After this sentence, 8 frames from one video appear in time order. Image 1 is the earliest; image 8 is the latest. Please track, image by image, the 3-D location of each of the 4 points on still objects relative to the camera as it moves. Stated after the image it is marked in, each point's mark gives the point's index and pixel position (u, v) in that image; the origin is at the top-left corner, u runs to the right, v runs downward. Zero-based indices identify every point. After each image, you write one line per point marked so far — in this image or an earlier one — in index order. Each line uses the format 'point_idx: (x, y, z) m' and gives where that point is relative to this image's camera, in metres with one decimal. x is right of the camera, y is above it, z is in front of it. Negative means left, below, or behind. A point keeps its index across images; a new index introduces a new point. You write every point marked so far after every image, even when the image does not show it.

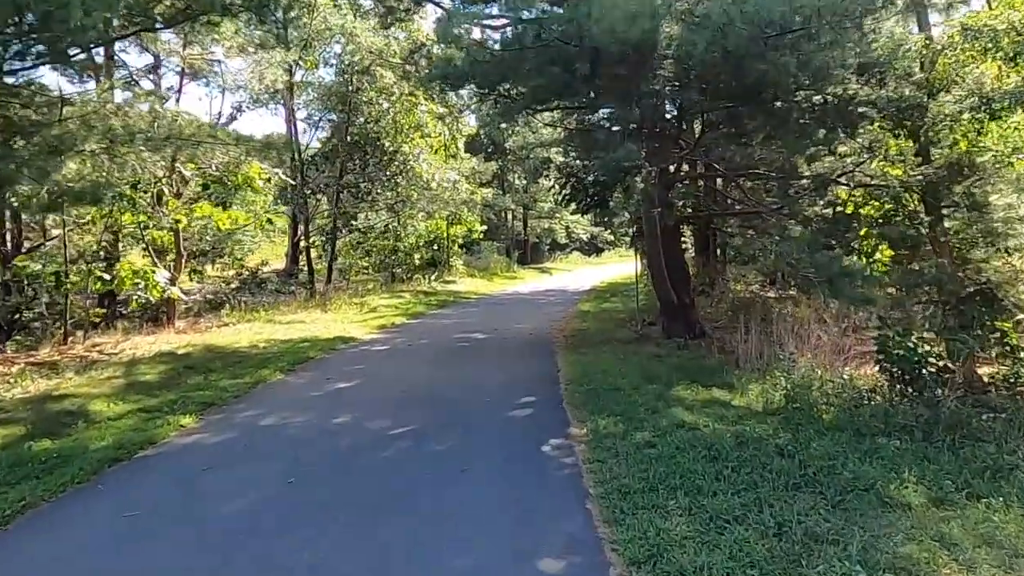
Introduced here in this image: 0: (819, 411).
0: (+2.7, -1.1, +6.6) m
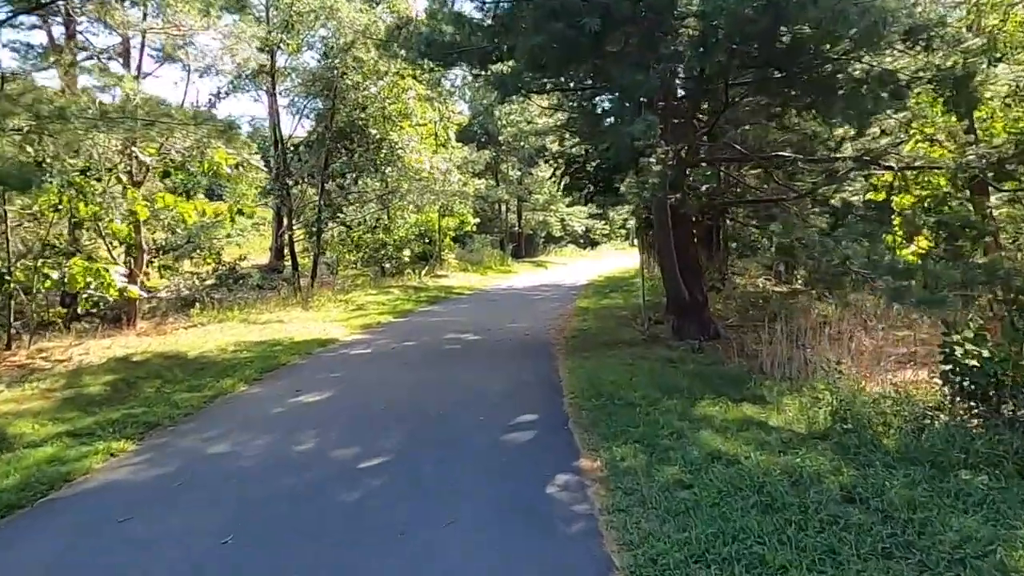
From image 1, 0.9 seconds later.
0: (+2.7, -1.1, +5.5) m
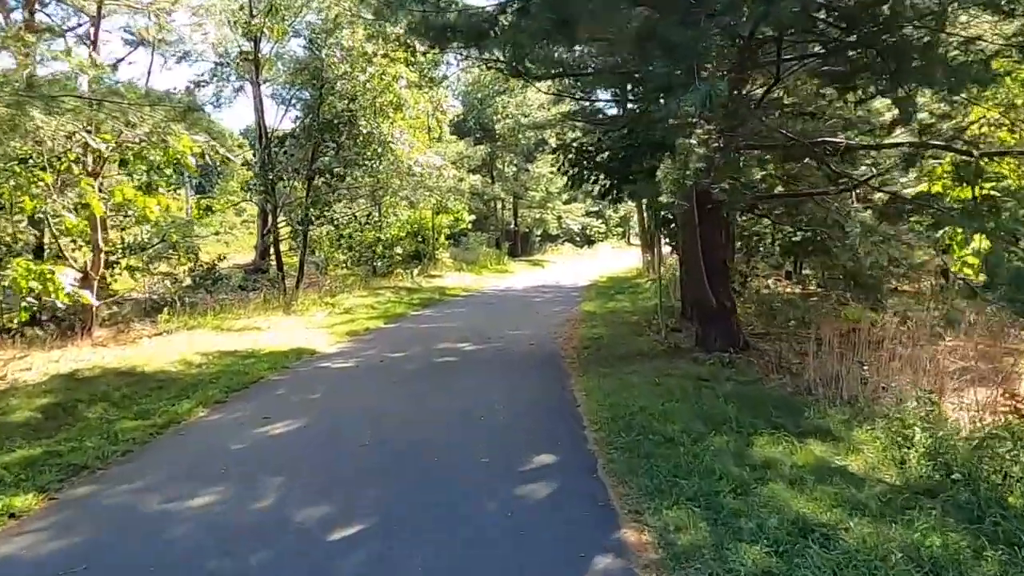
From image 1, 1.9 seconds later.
0: (+2.8, -1.2, +4.3) m
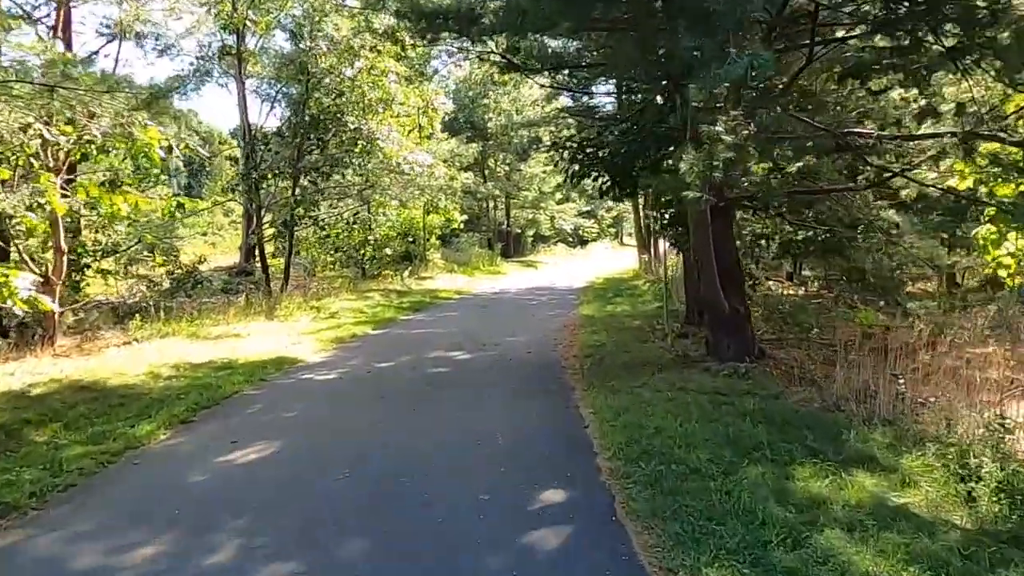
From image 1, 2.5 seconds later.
0: (+2.8, -1.2, +3.6) m
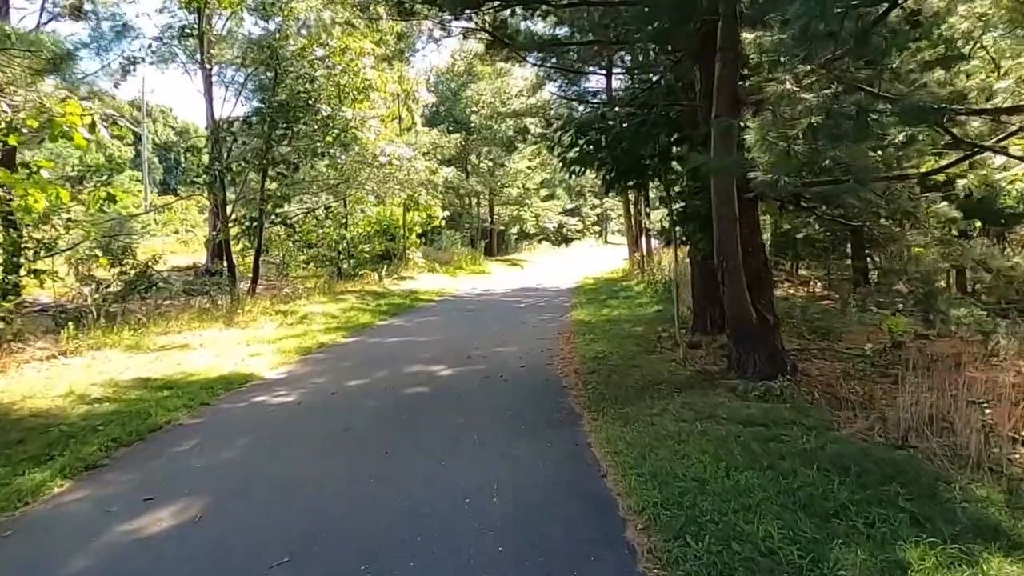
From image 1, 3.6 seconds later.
0: (+2.9, -1.3, +2.3) m
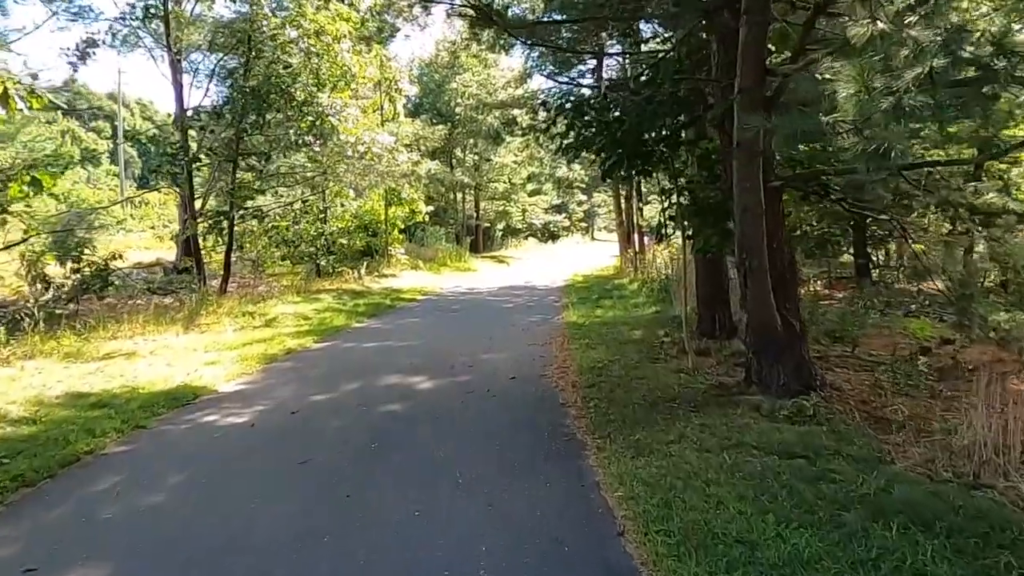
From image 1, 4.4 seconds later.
0: (+2.9, -1.3, +1.4) m
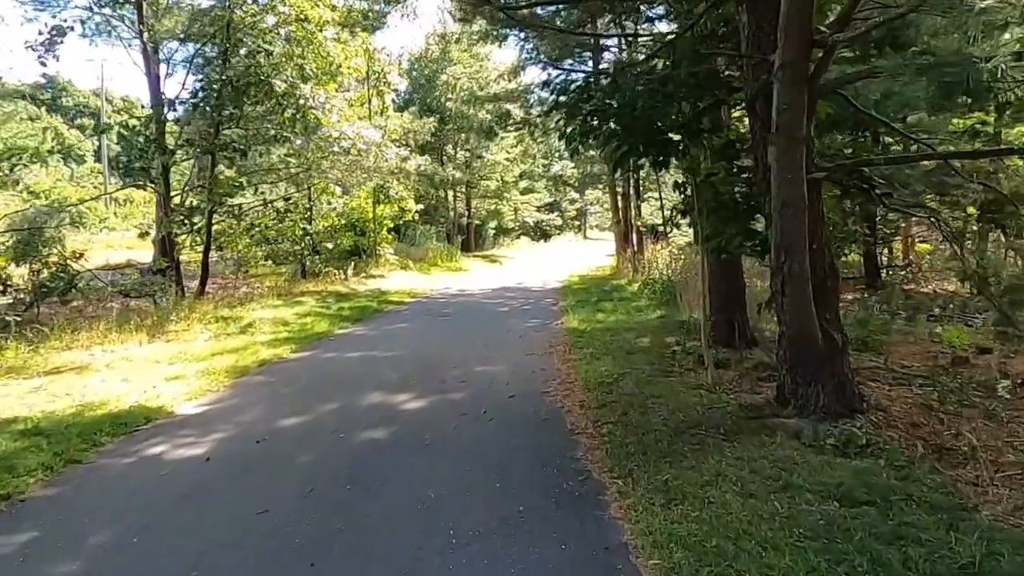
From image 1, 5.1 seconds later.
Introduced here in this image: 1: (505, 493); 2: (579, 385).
0: (+2.9, -1.4, +0.5) m
1: (+0.1, -1.3, +3.8) m
2: (+0.6, -0.9, +7.2) m
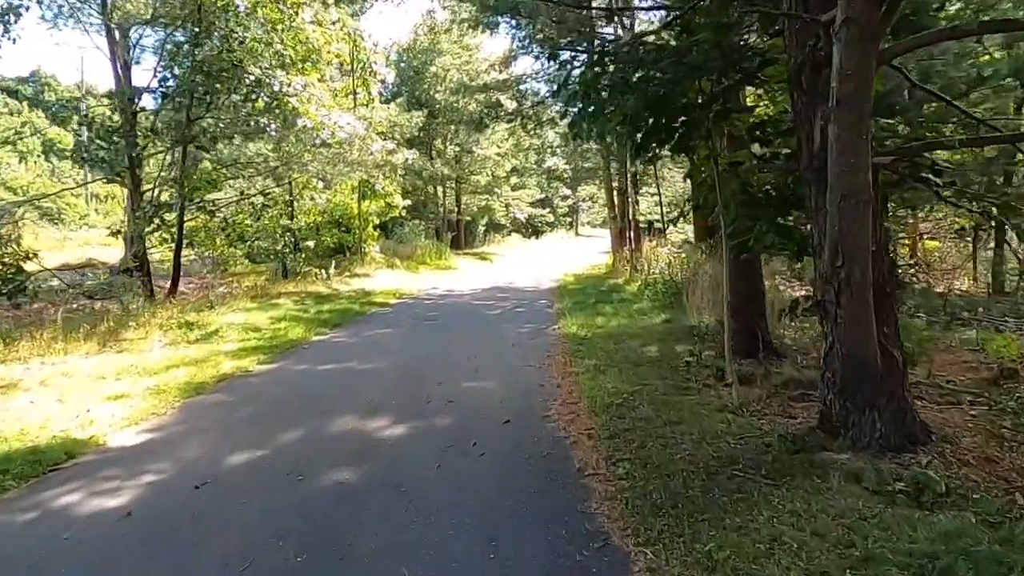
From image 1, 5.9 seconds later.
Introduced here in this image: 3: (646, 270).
0: (+3.0, -1.5, -0.4) m
1: (+0.1, -1.3, +2.8) m
2: (+0.6, -1.0, +6.2) m
3: (+2.9, +0.4, +16.2) m
